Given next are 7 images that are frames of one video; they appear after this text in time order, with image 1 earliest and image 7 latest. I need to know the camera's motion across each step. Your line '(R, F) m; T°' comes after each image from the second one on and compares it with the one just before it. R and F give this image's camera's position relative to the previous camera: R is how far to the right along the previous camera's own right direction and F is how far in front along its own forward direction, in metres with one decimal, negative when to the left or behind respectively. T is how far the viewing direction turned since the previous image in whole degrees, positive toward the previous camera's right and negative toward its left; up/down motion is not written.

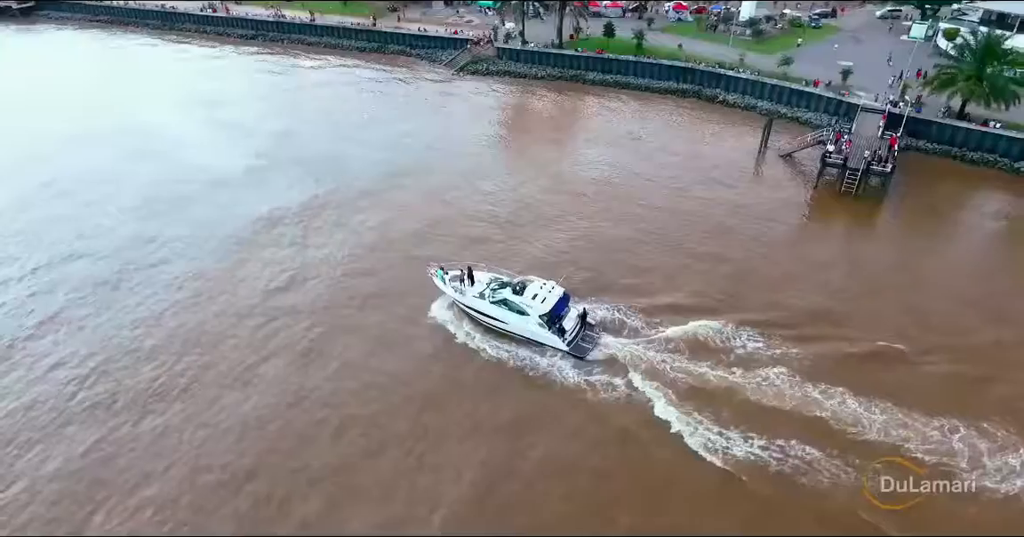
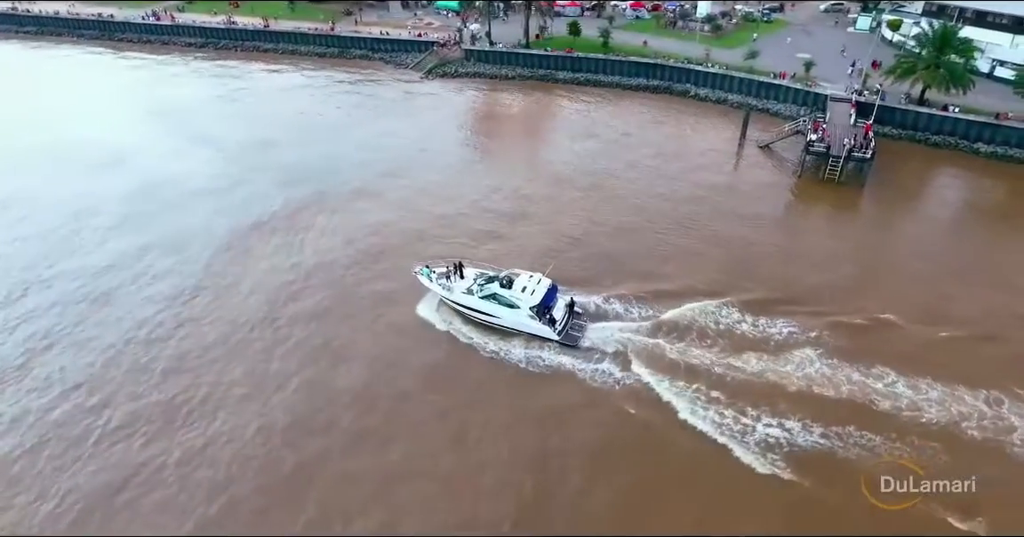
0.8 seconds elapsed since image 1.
(-3.2, +0.3) m; +5°
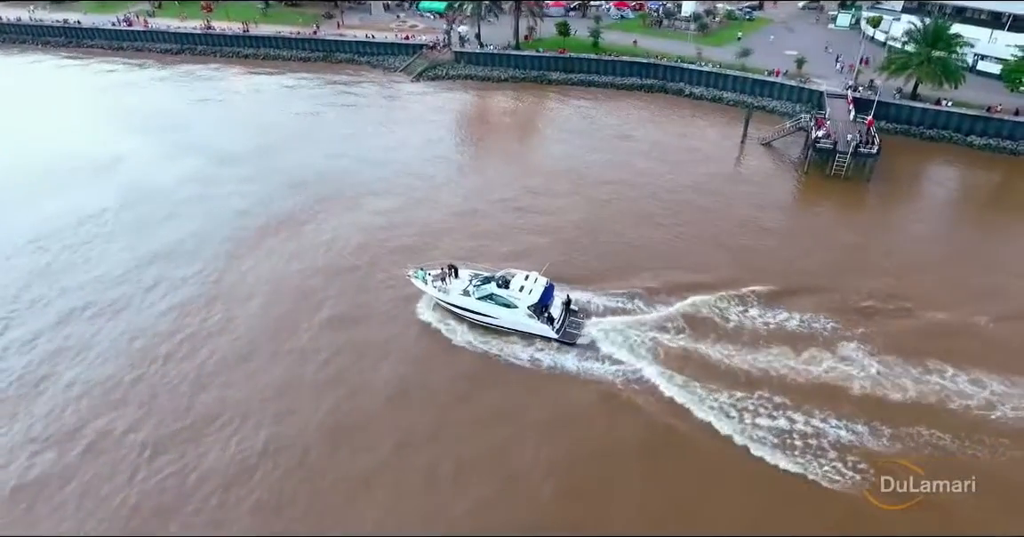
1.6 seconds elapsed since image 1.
(-2.8, +0.5) m; +3°
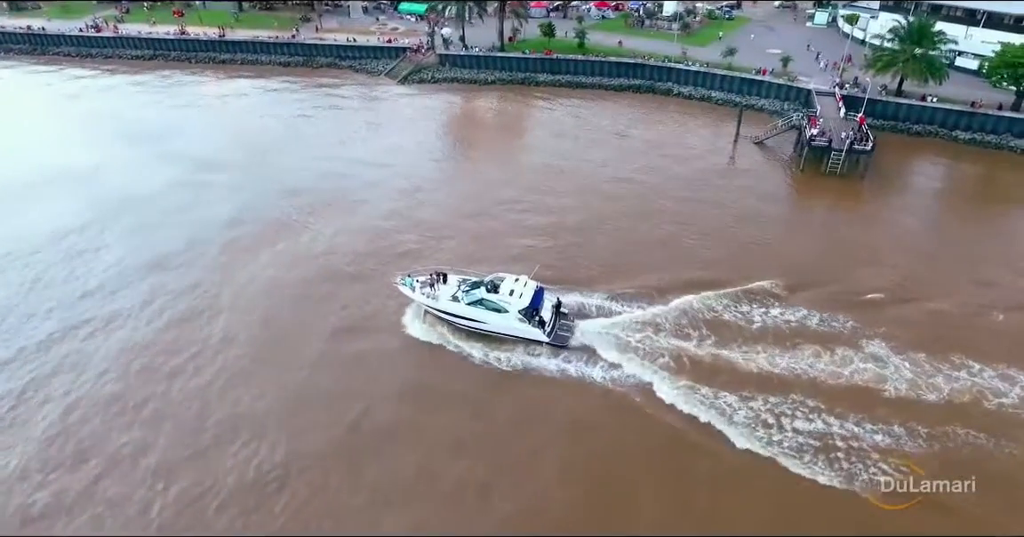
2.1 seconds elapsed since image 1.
(-1.7, +0.5) m; +2°
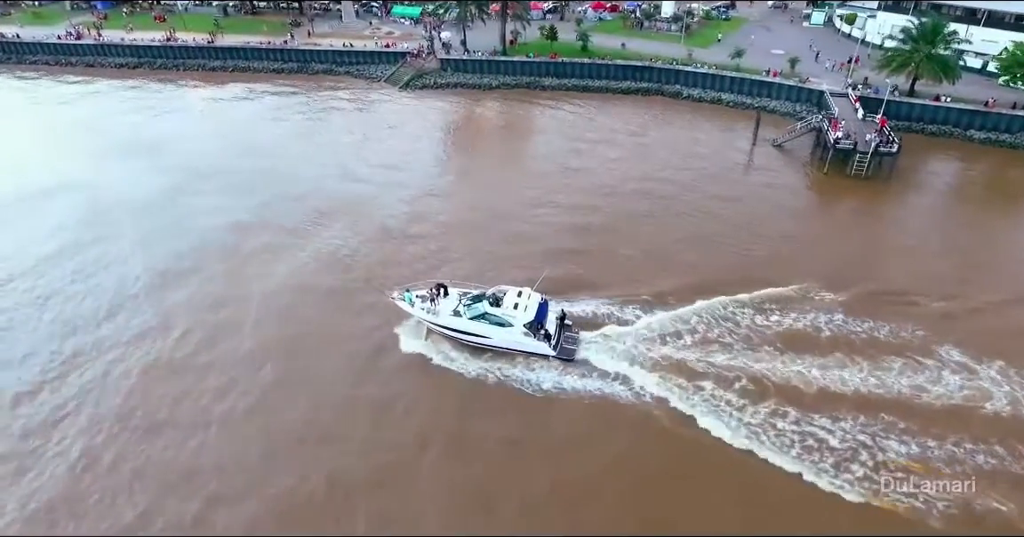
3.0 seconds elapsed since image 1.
(-3.1, +1.2) m; +2°
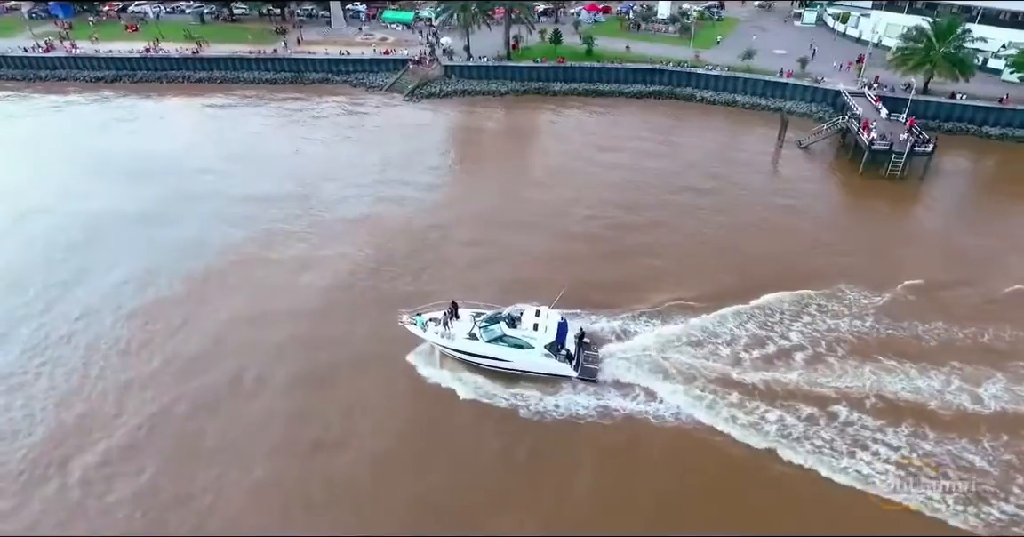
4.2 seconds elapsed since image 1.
(-5.0, +1.5) m; +4°
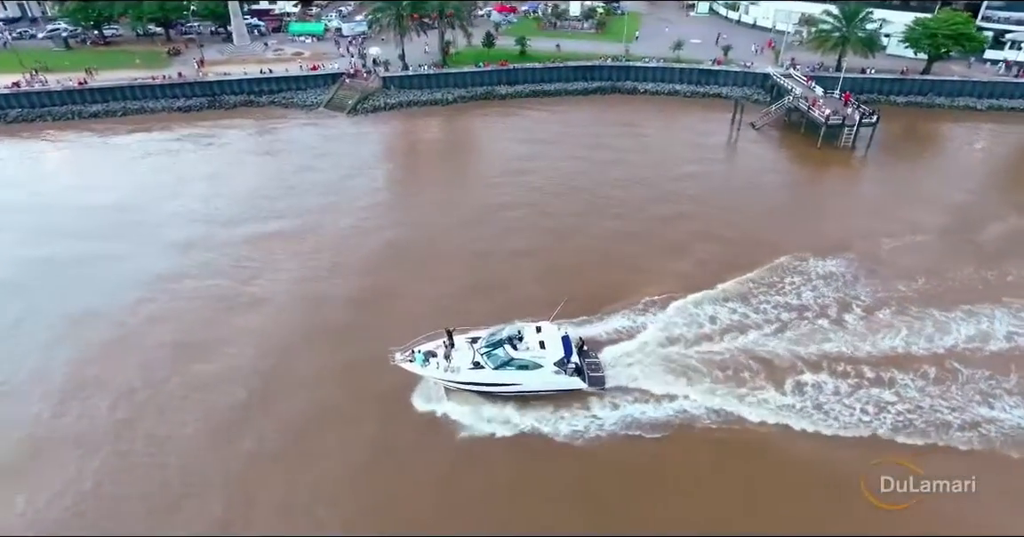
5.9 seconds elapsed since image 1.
(-8.9, +1.8) m; +12°
